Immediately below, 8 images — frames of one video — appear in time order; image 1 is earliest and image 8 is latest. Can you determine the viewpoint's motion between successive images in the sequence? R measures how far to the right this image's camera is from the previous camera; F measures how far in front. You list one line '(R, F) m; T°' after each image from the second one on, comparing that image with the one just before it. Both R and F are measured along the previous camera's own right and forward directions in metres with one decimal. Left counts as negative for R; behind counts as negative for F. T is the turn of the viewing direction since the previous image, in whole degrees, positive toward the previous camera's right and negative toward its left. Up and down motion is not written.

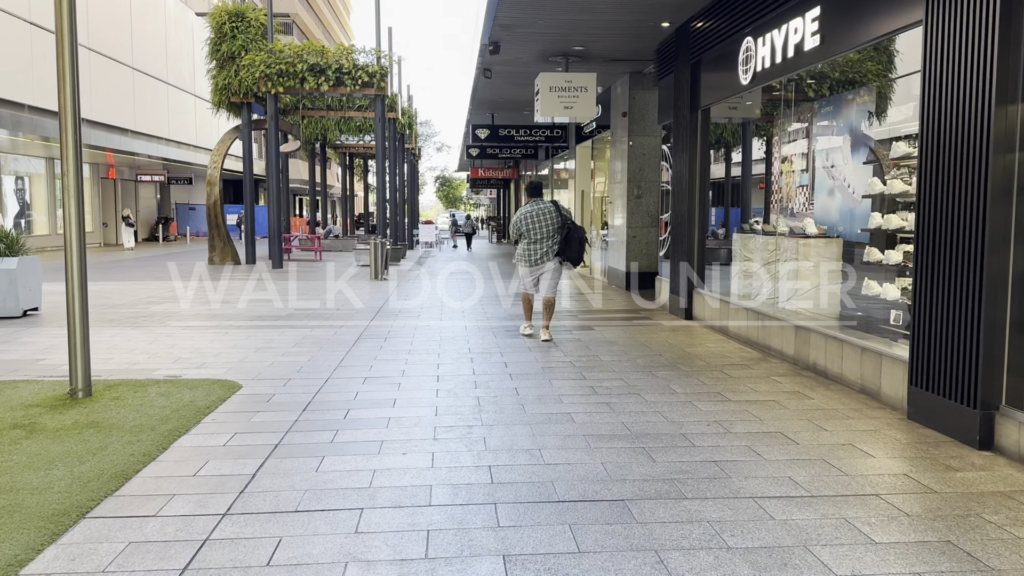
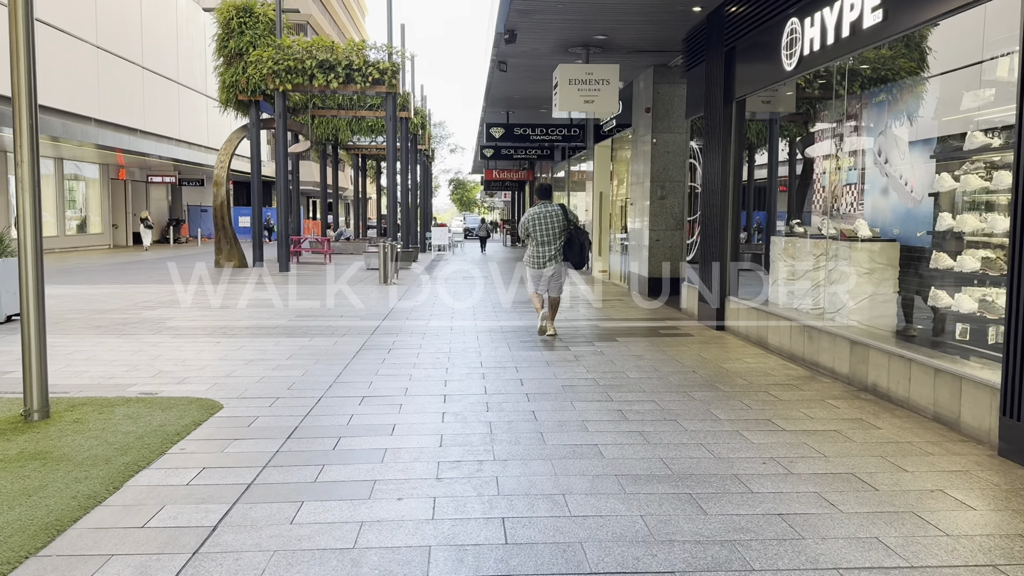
(0.0, +0.8) m; -1°
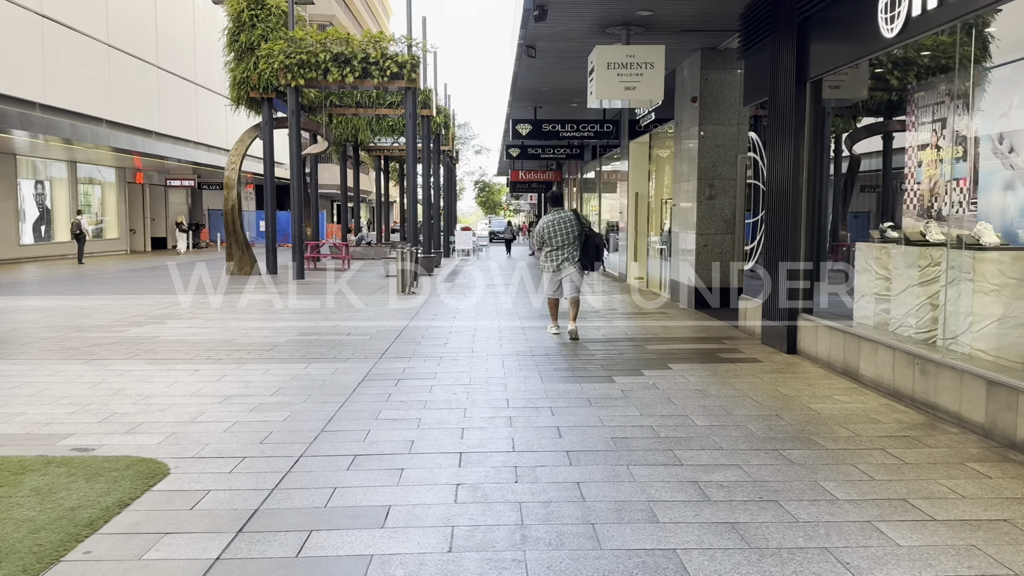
(-0.1, +1.4) m; -2°
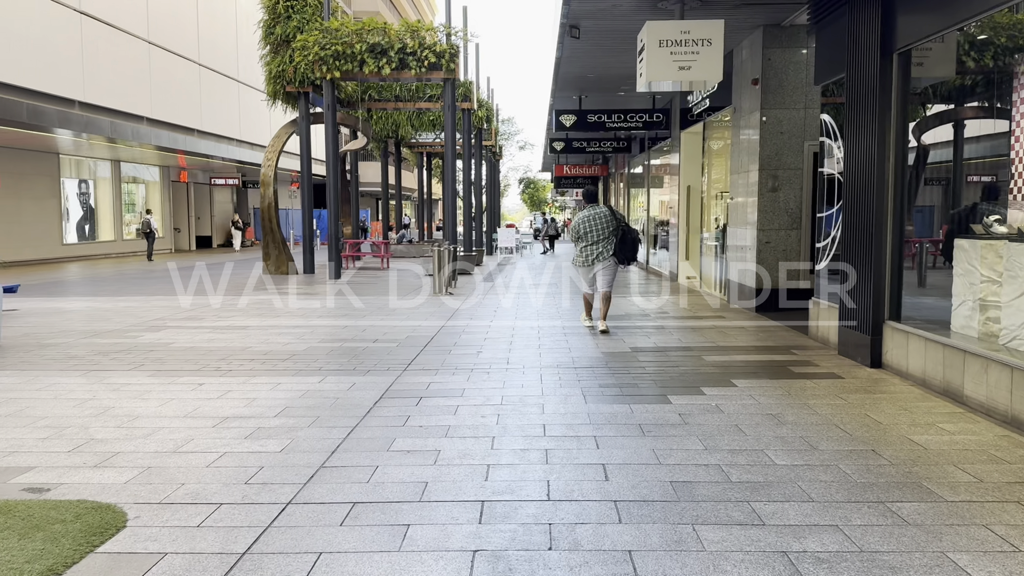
(+0.1, +0.9) m; -3°
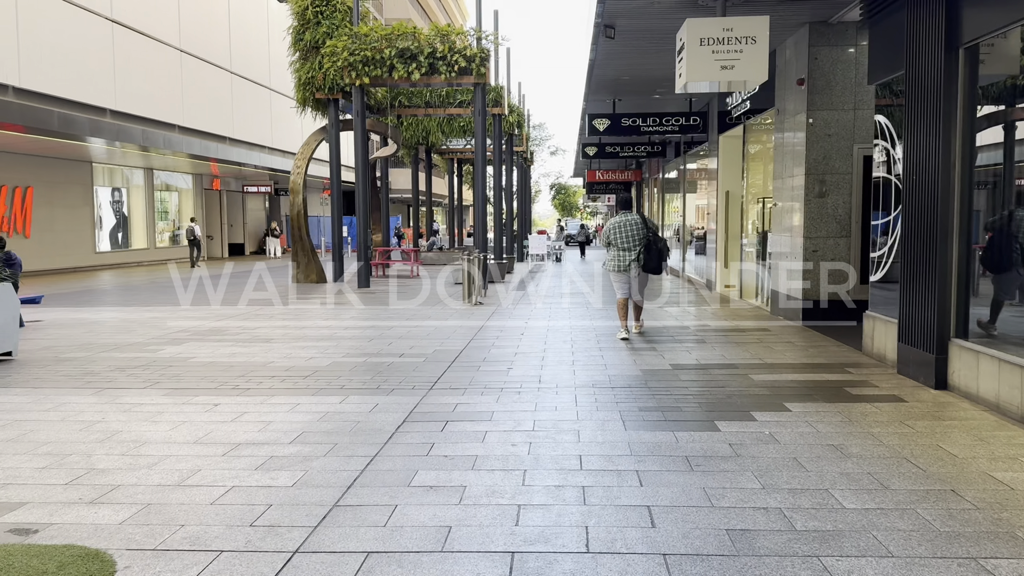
(0.0, +0.4) m; -2°
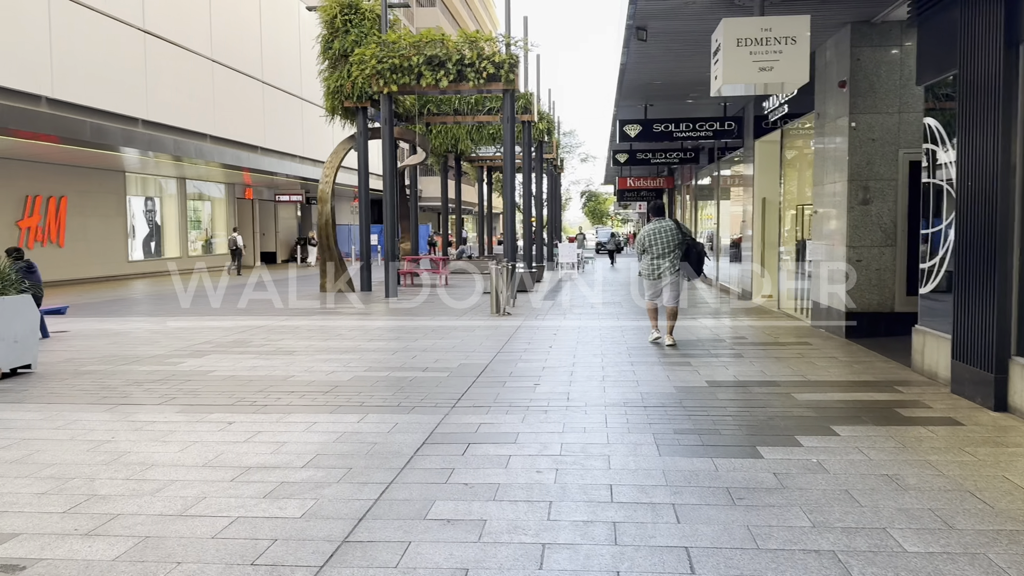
(0.0, +0.3) m; -2°
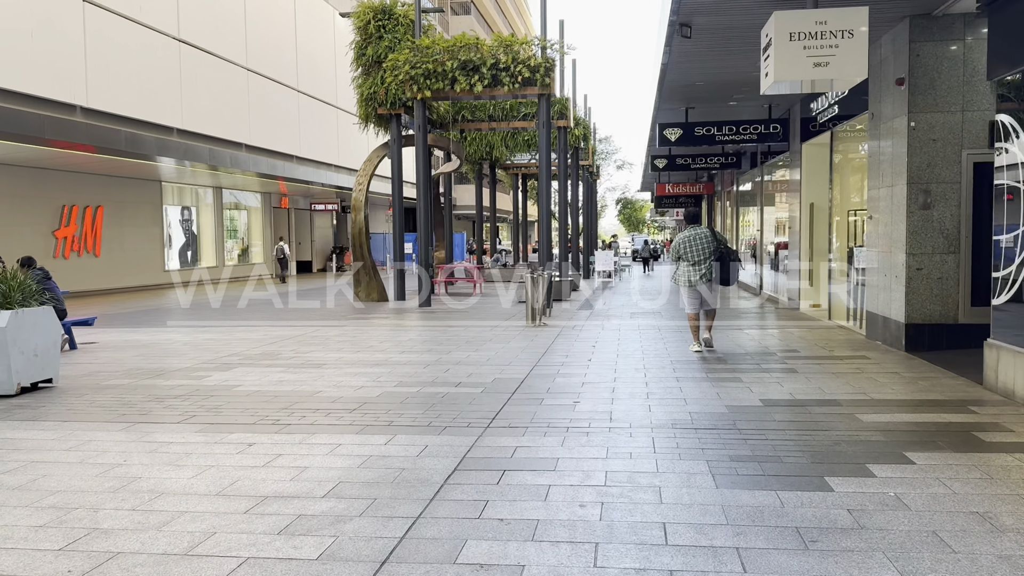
(0.0, +0.4) m; -2°
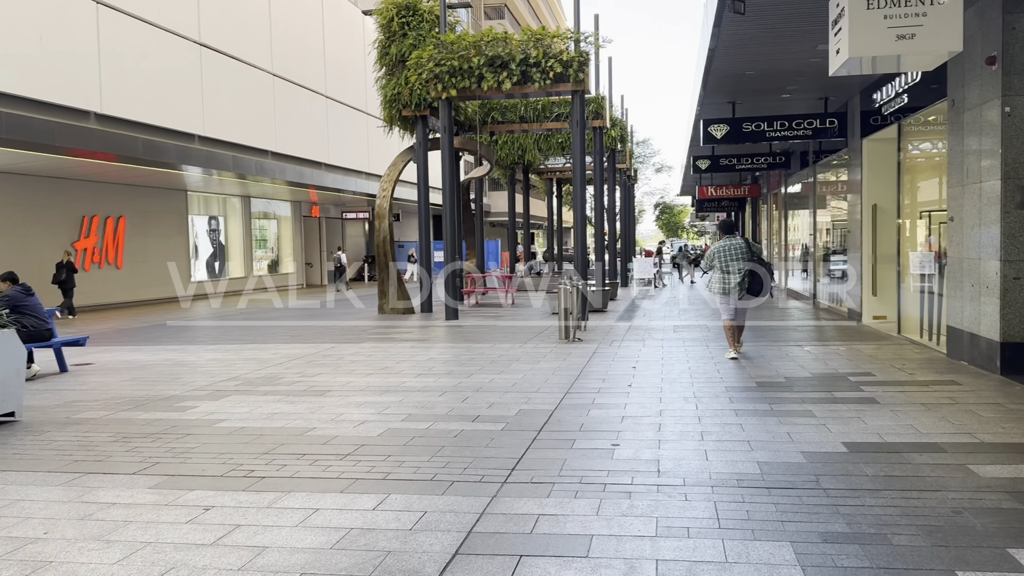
(+0.1, +1.2) m; -3°
